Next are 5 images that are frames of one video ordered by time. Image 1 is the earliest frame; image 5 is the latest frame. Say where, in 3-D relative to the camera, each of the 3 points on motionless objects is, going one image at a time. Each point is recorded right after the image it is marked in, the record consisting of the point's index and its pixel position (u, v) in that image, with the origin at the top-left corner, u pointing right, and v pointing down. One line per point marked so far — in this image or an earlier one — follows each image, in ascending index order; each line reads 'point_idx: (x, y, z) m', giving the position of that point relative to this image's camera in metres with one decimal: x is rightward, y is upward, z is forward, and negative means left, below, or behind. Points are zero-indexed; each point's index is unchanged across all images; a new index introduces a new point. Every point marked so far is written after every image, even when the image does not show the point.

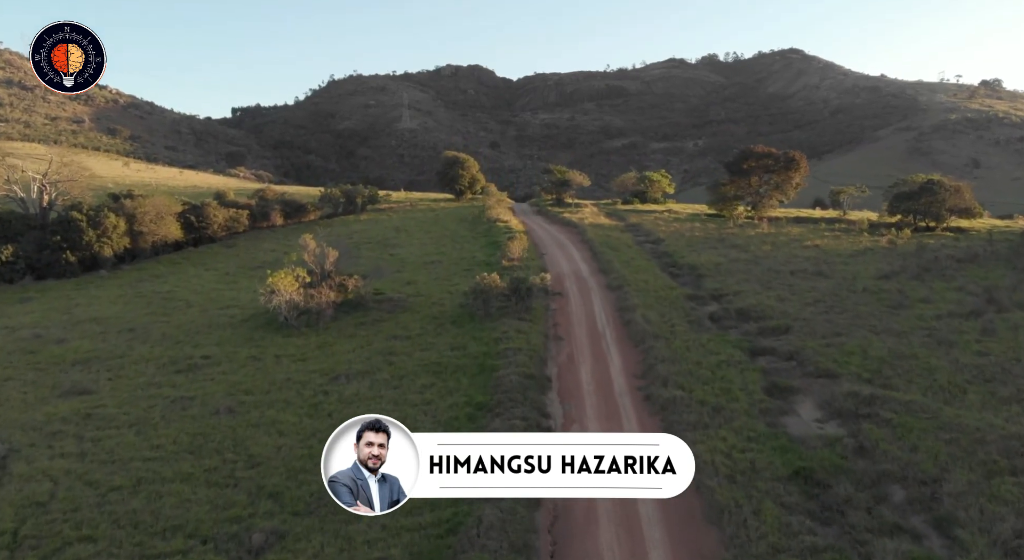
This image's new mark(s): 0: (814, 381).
0: (+8.2, -2.8, +16.8) m
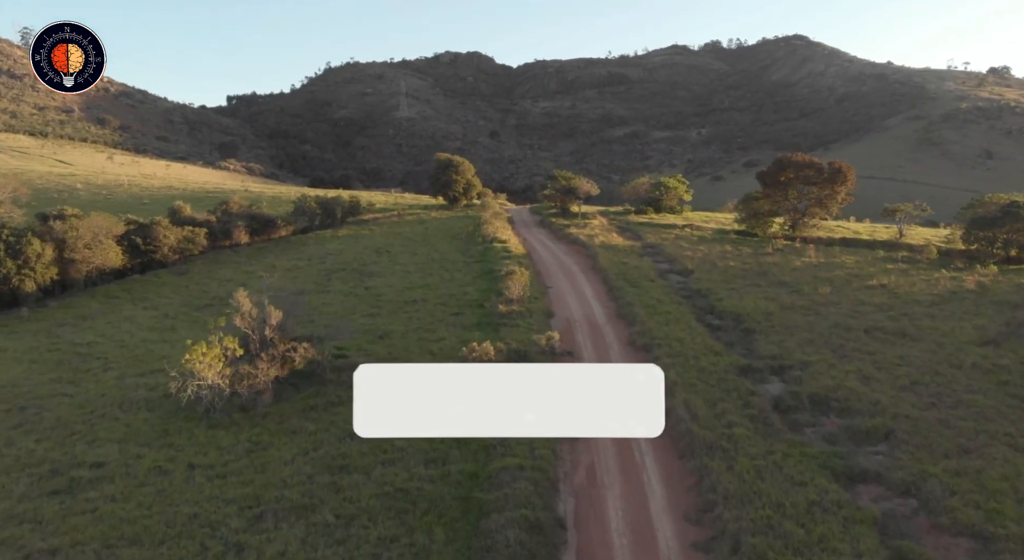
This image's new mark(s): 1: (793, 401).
0: (+8.2, -4.9, +11.4) m
1: (+7.5, -3.2, +16.3) m
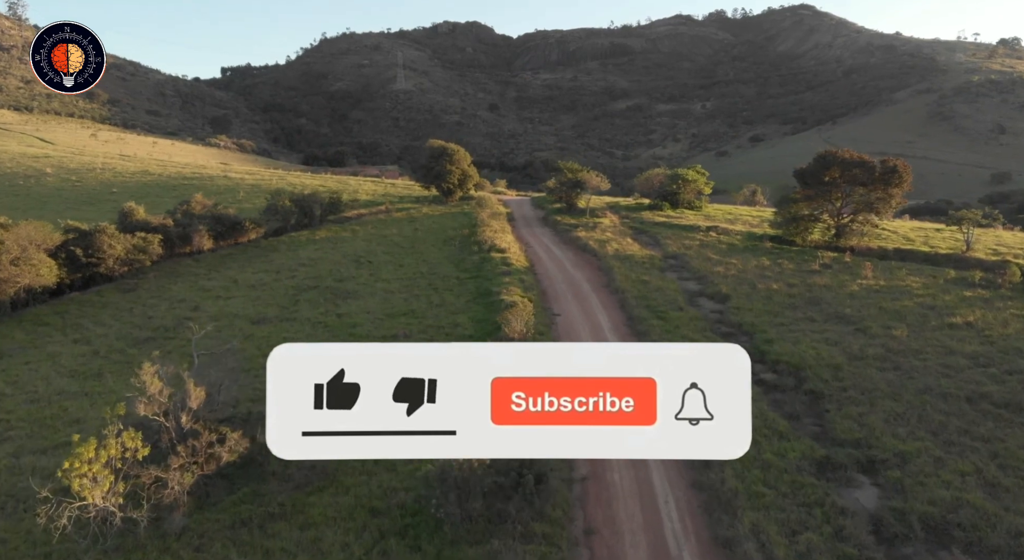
0: (+8.2, -6.7, +7.0) m
1: (+7.5, -4.8, +11.9) m
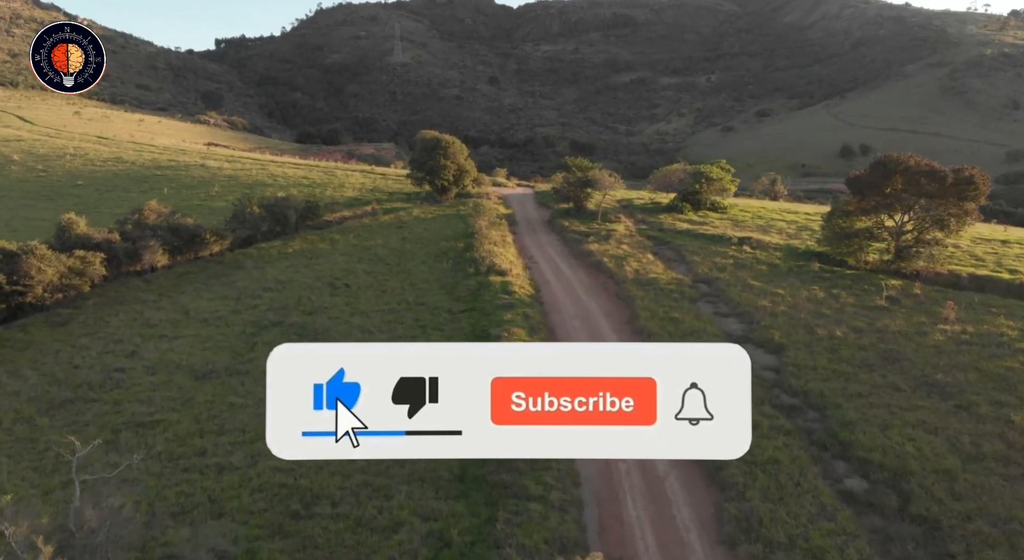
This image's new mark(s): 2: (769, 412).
0: (+8.3, -8.8, +2.9) m
1: (+7.6, -6.7, +7.7) m
2: (+6.6, -3.5, +16.0) m
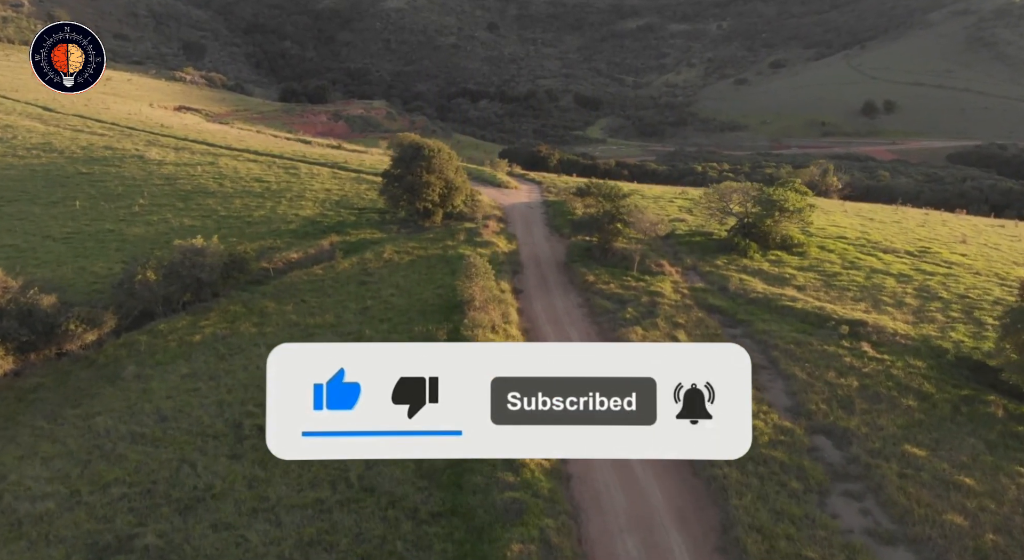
0: (+8.5, -14.5, -5.6) m
1: (+7.8, -12.0, -0.9) m
2: (+6.8, -8.1, +7.0) m
